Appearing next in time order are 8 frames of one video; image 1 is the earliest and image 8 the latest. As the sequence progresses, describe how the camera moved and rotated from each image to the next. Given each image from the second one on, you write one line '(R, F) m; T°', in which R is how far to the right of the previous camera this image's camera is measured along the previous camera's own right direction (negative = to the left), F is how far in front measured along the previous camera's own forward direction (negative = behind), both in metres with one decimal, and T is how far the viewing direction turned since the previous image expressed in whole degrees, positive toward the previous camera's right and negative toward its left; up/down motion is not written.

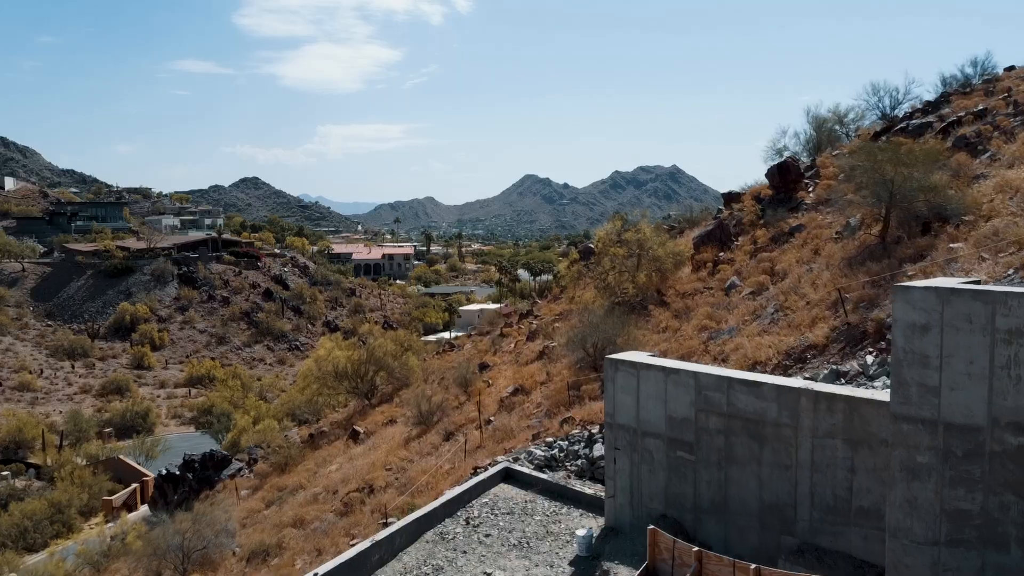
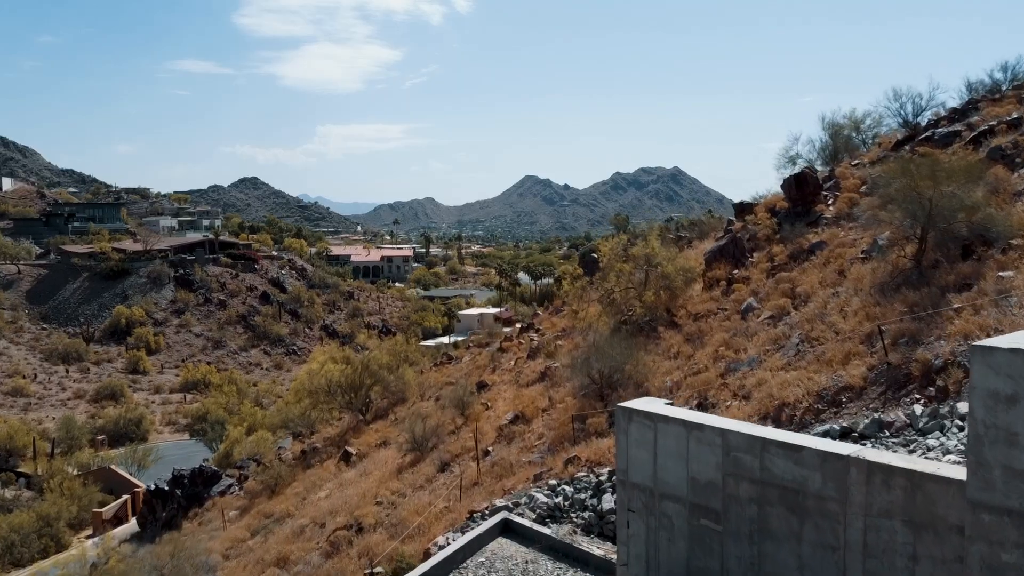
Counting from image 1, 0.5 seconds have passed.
(0.0, +0.5) m; 0°
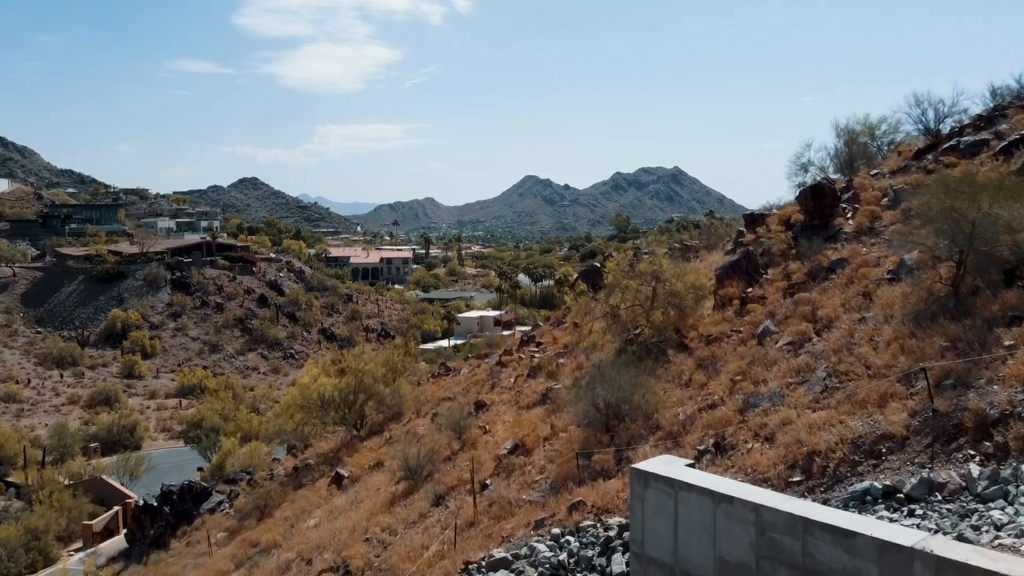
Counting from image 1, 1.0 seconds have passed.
(0.0, +0.5) m; 0°
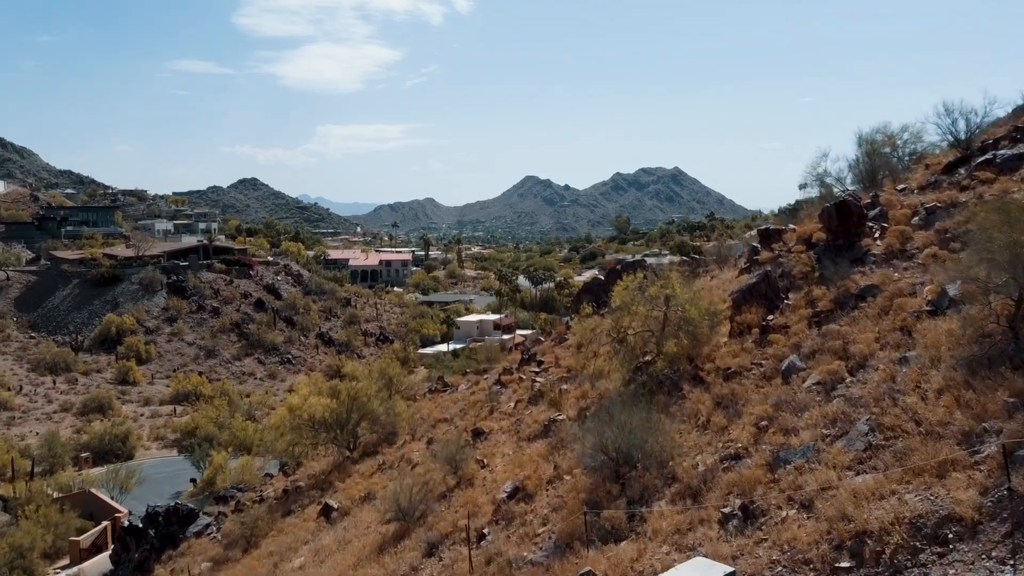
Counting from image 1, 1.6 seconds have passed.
(0.0, +0.6) m; 0°
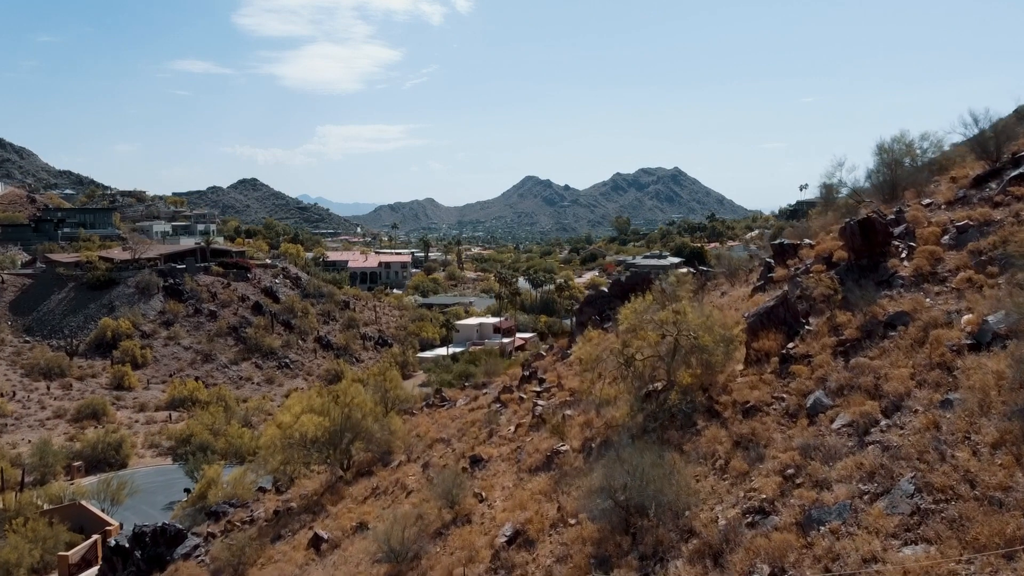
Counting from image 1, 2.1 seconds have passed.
(0.0, +0.5) m; 0°
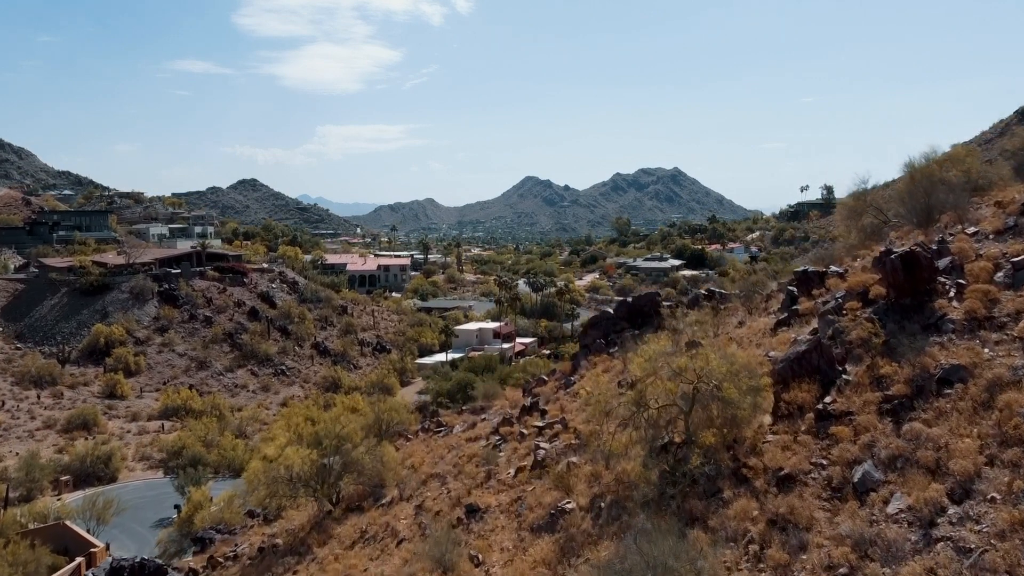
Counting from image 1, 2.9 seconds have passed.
(0.0, +0.7) m; 0°
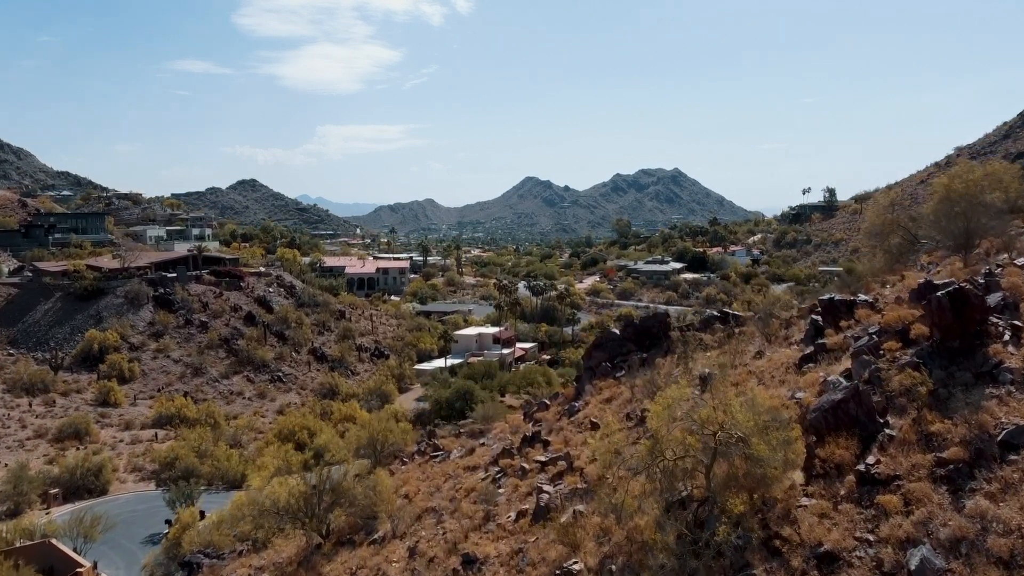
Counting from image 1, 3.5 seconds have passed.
(0.0, +0.6) m; 0°
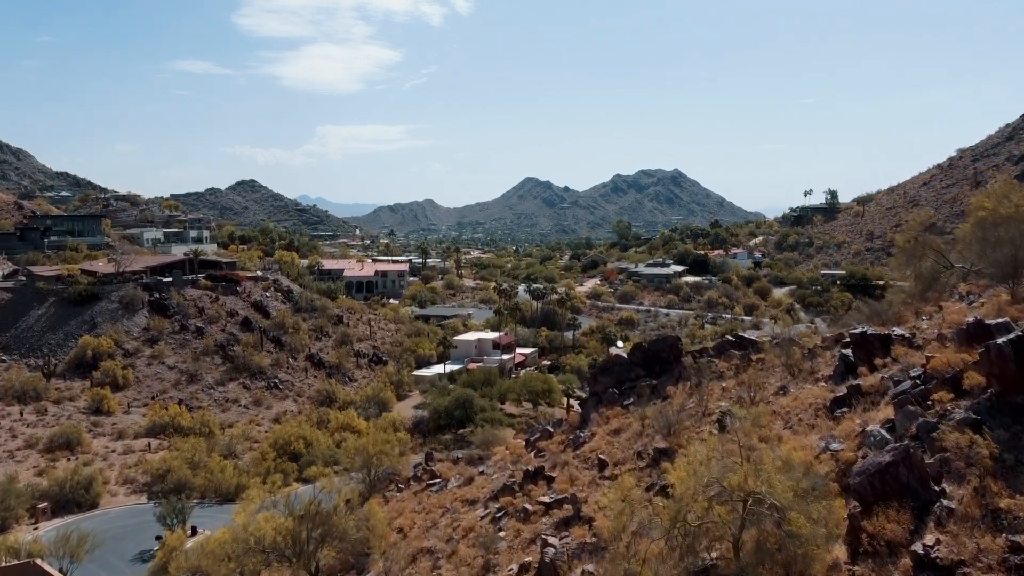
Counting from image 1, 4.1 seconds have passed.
(0.0, +0.6) m; 0°
